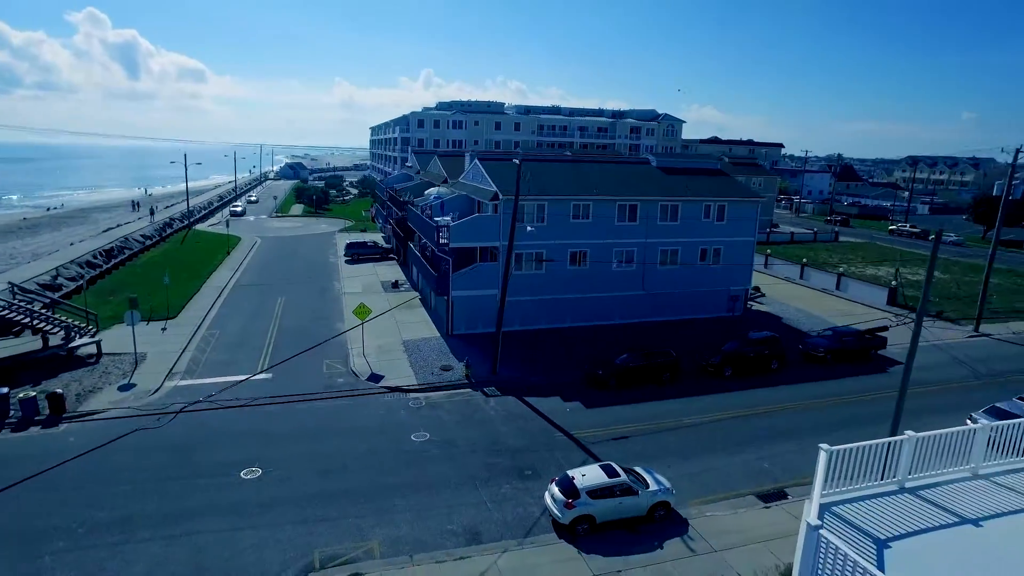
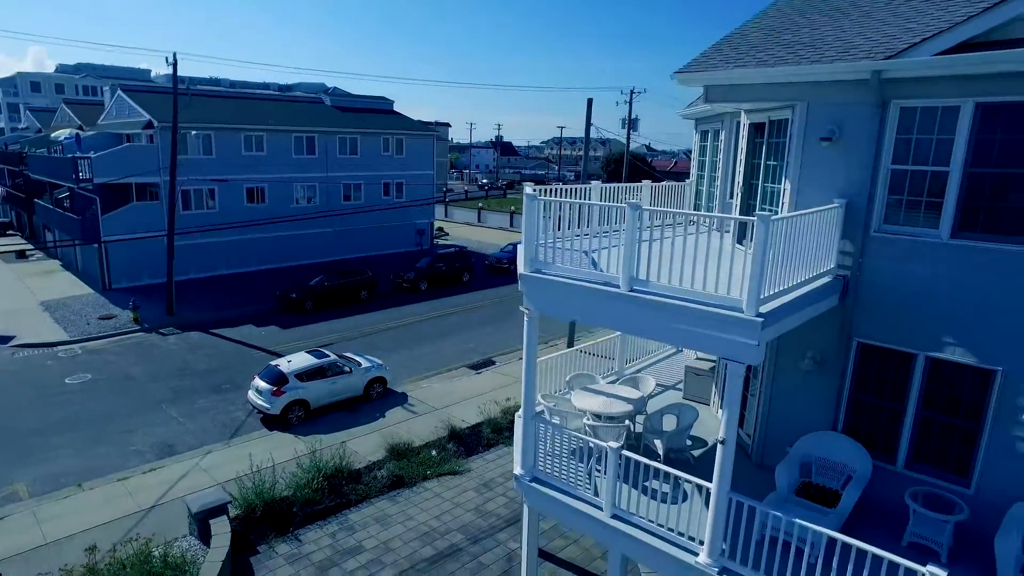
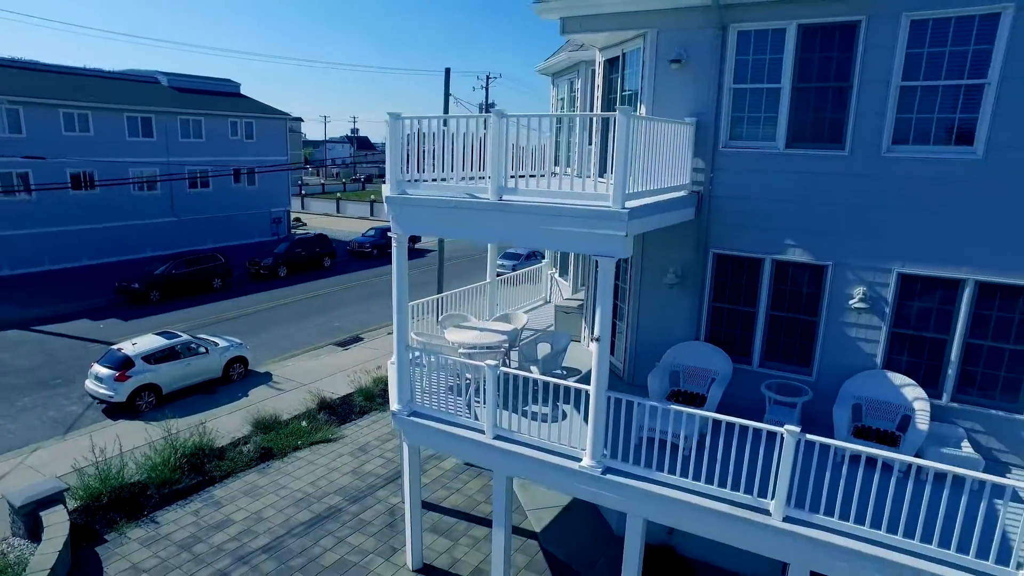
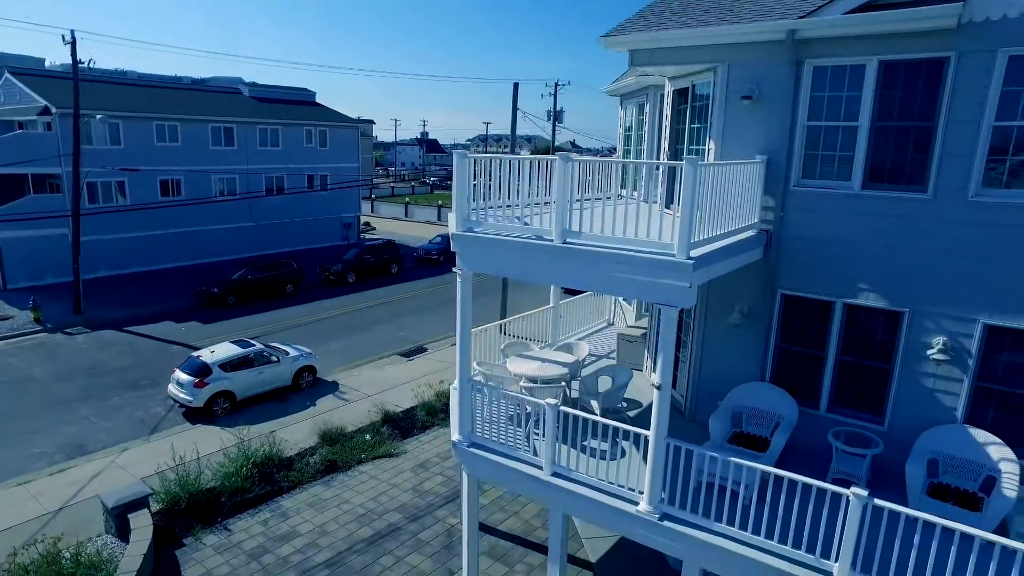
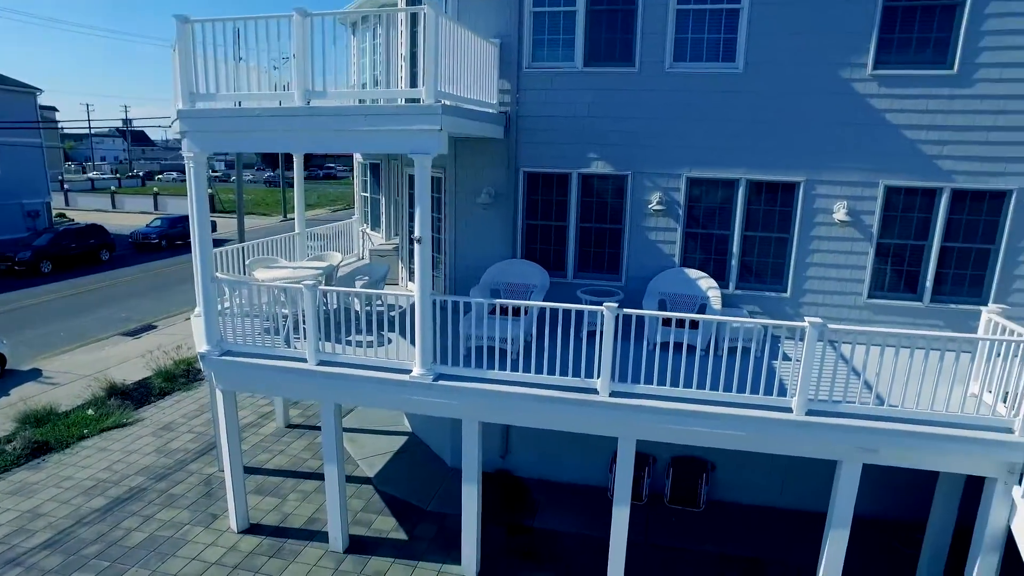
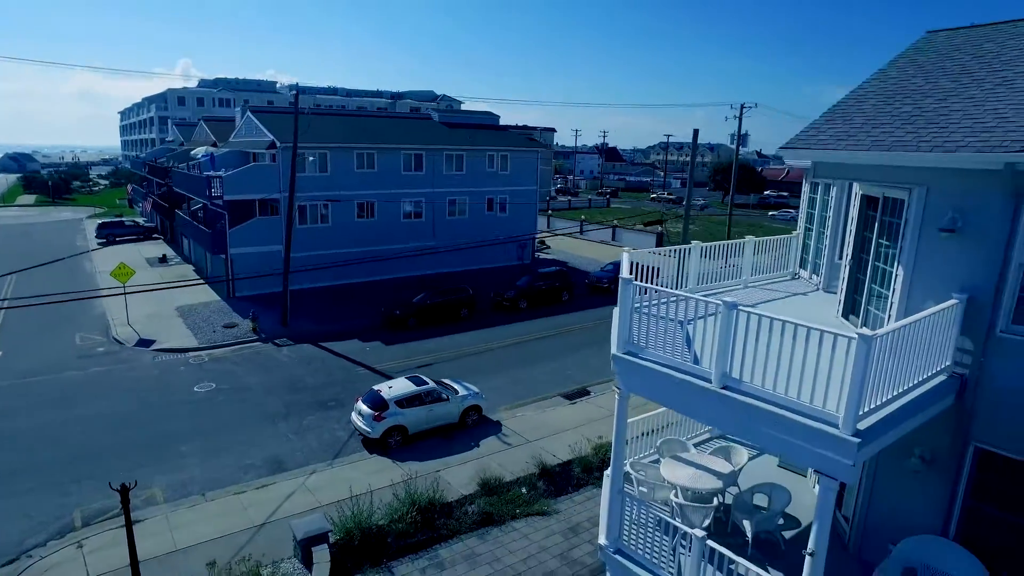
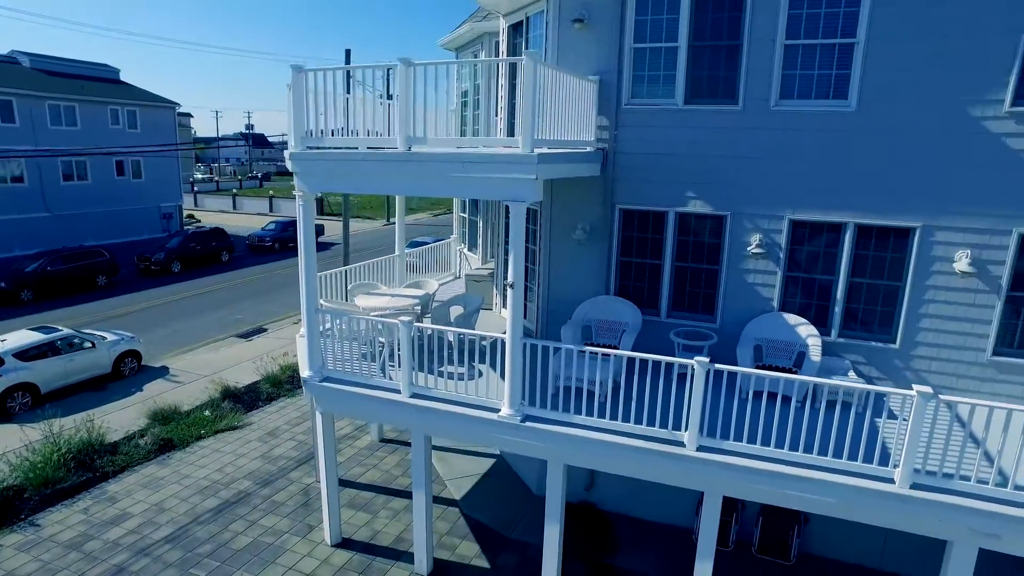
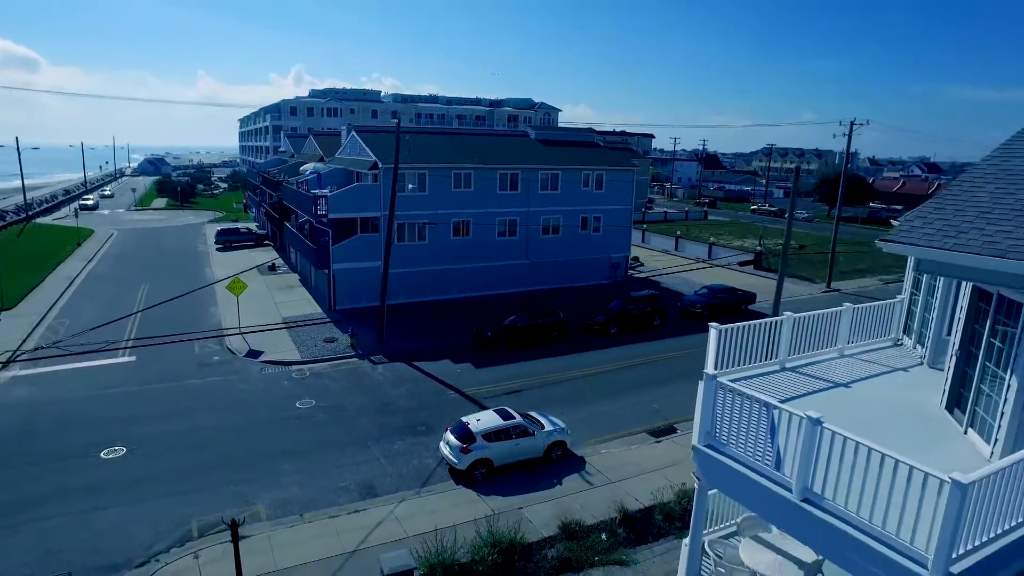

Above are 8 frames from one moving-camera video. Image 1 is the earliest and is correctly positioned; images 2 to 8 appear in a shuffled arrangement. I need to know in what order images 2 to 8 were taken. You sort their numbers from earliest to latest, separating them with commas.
8, 6, 2, 4, 3, 7, 5
